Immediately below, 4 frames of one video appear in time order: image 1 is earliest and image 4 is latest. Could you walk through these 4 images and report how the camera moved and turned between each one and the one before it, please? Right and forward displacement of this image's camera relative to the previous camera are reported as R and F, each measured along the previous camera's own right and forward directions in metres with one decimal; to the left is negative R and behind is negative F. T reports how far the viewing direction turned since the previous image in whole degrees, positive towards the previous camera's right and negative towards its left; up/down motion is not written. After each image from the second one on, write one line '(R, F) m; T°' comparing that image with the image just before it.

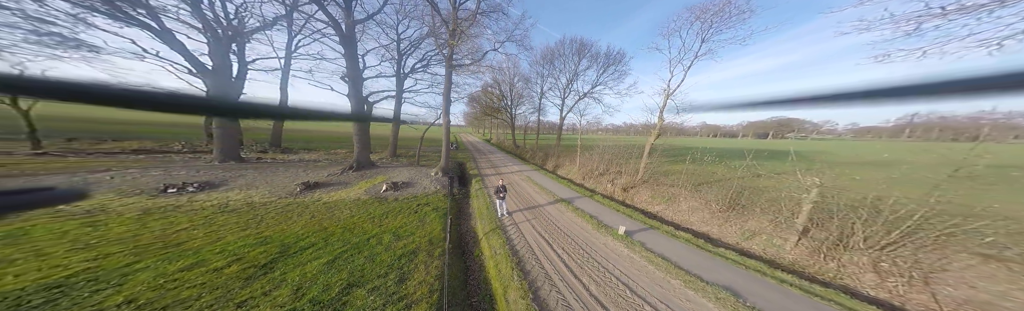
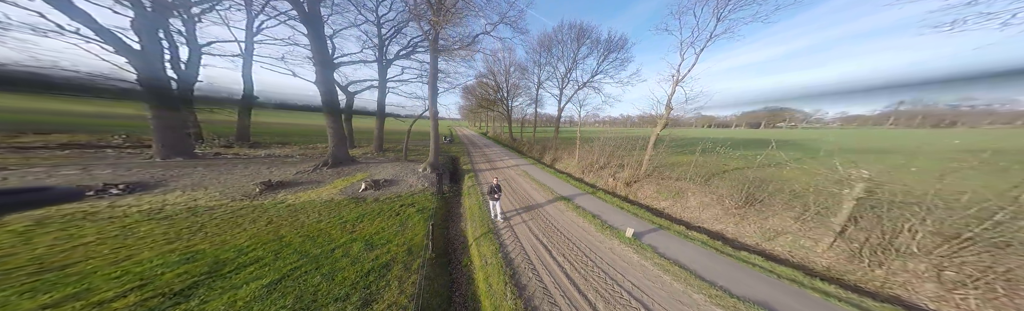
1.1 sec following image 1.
(+0.1, +0.7) m; +1°
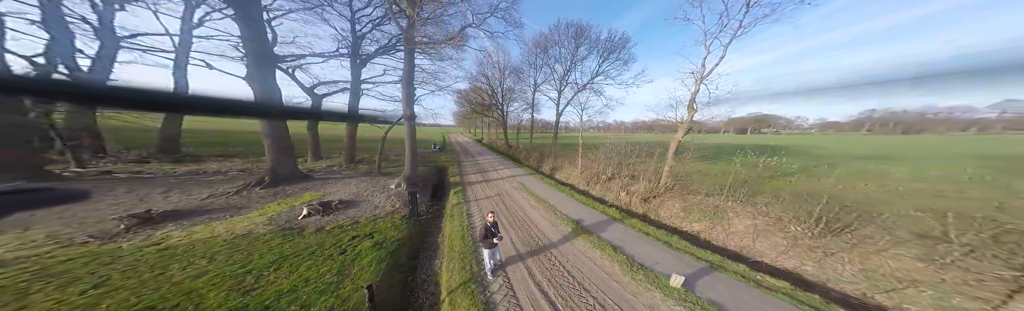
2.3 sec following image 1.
(+0.2, +1.4) m; +1°
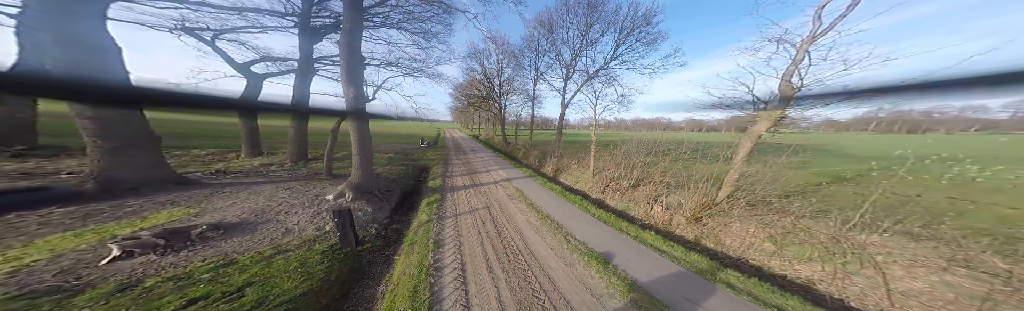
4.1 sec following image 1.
(+0.2, +2.1) m; 0°
